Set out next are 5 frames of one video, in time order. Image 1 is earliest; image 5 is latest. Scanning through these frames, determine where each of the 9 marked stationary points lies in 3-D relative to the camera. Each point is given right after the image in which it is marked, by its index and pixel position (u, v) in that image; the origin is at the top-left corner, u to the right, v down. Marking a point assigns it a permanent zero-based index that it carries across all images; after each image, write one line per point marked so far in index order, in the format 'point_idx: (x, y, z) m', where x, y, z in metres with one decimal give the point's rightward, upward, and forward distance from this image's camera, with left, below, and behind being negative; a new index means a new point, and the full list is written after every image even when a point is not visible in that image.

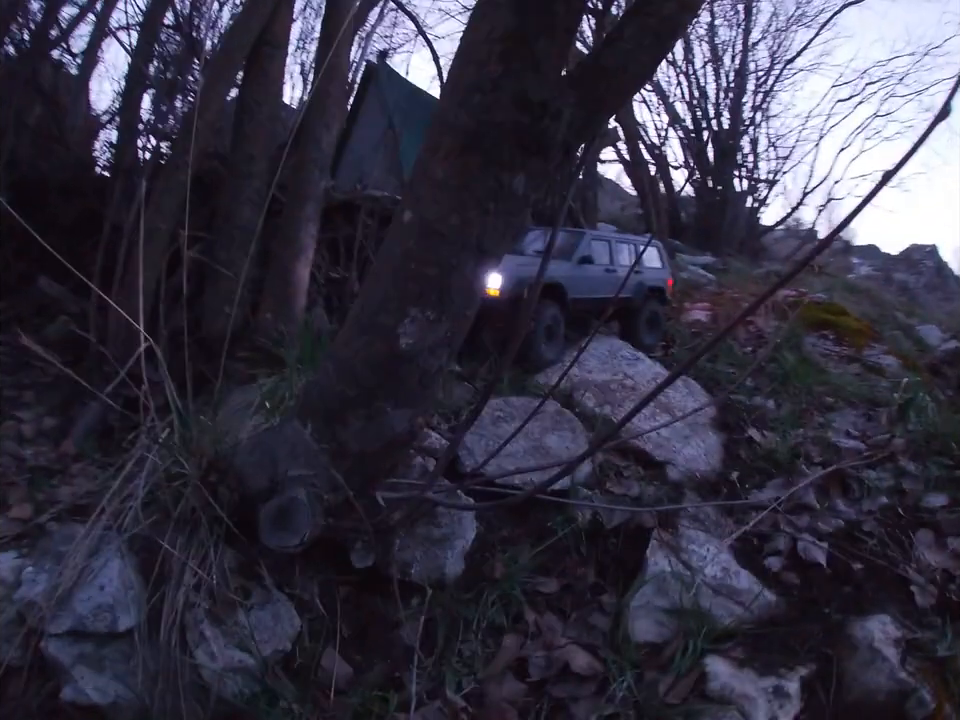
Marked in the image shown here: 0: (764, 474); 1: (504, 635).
0: (+1.3, -0.5, +4.8) m
1: (+0.2, -1.2, +4.5) m
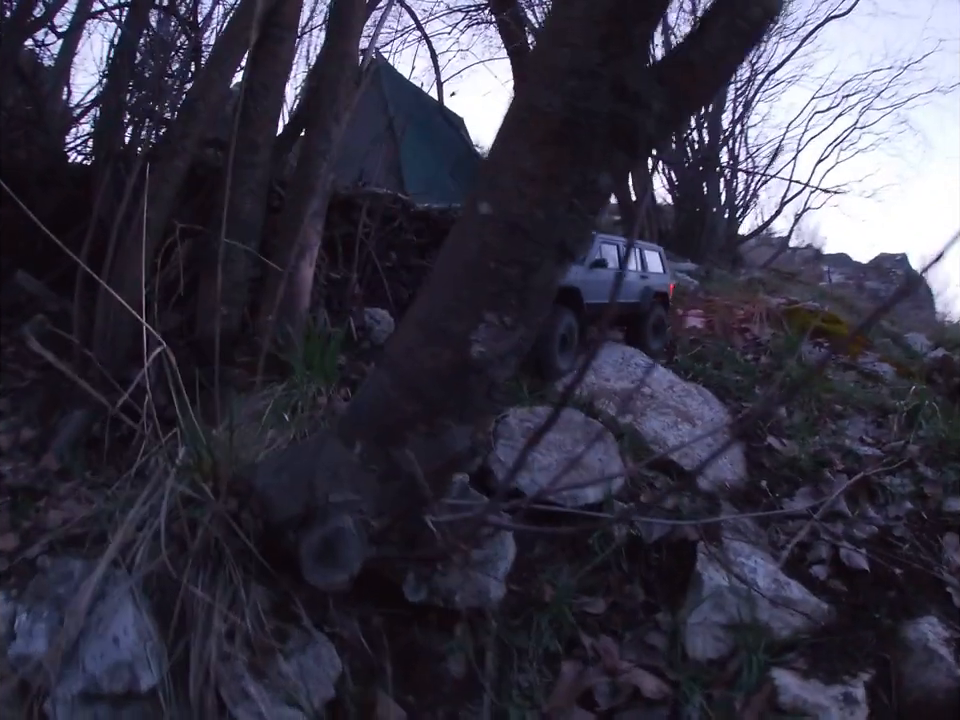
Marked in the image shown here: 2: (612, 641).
0: (+1.4, -0.6, +4.7) m
1: (+0.4, -1.2, +4.2) m
2: (+0.6, -1.2, +4.3) m
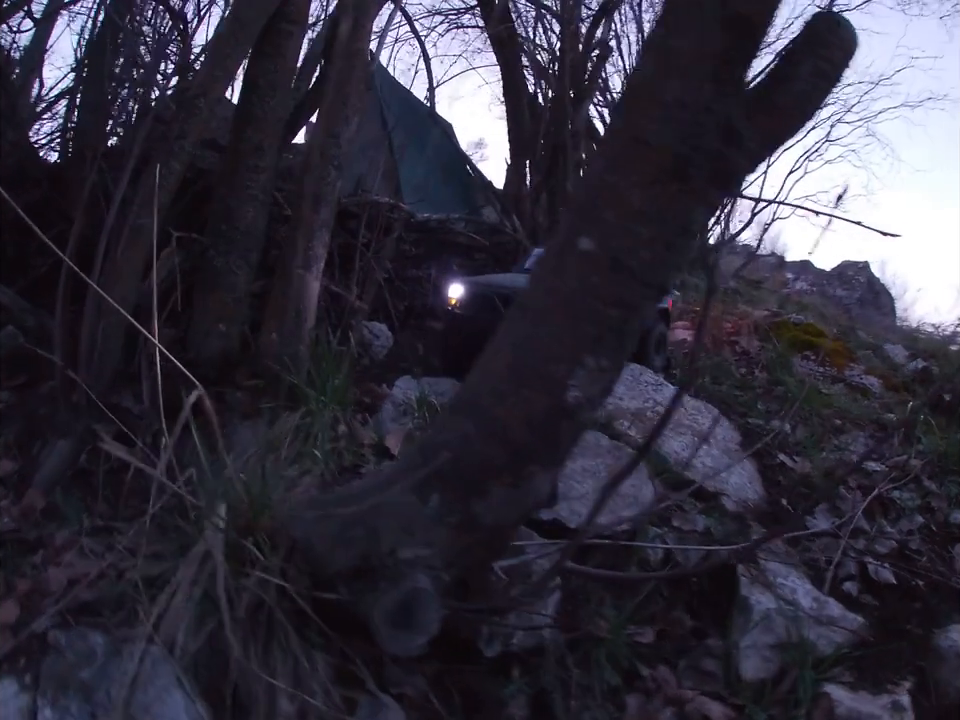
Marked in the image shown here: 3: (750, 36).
0: (+1.6, -0.7, +4.9) m
1: (+0.6, -1.4, +4.2) m
2: (+0.8, -1.3, +4.4) m
3: (+0.9, +1.1, +3.4) m
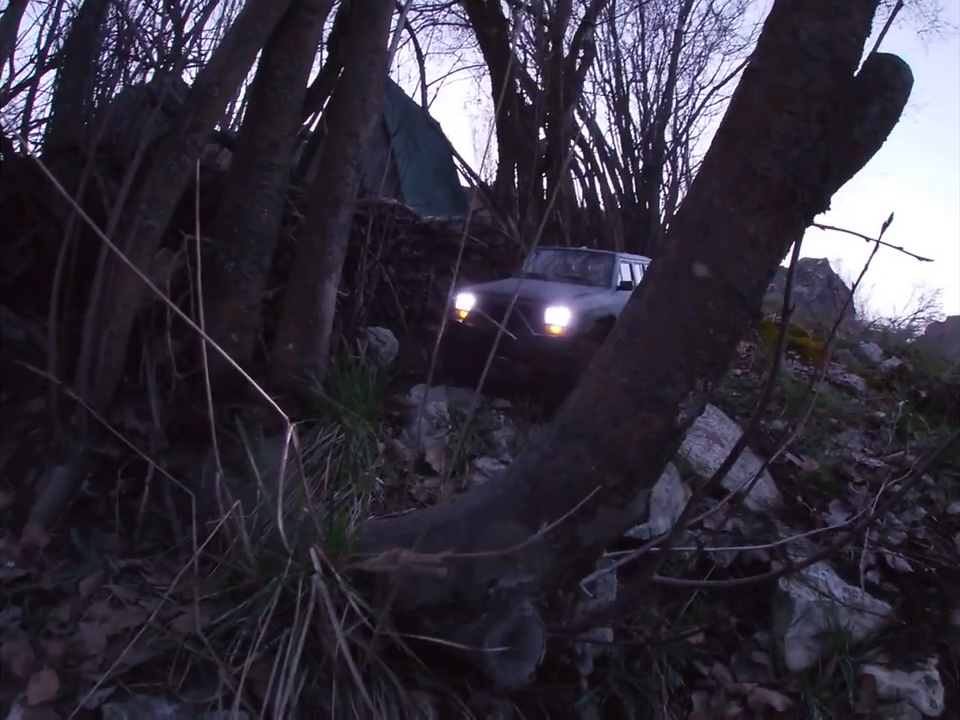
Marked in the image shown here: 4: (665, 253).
0: (+1.7, -0.7, +5.2) m
1: (+0.9, -1.4, +4.4) m
2: (+1.1, -1.4, +4.5) m
3: (+1.3, +1.0, +3.6) m
4: (+0.7, +0.4, +3.7) m
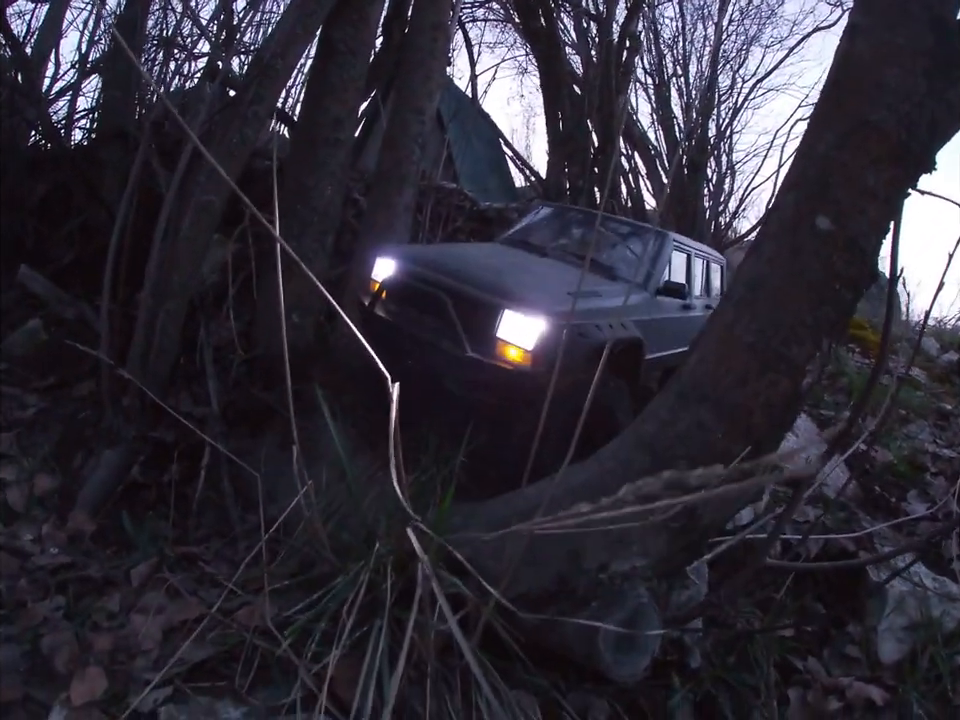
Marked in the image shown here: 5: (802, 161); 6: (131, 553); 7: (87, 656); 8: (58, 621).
0: (+2.0, -0.6, +5.0) m
1: (+1.3, -1.3, +4.2) m
2: (+1.4, -1.3, +4.3) m
3: (+1.7, +1.2, +3.5) m
4: (+1.0, +0.5, +3.5) m
5: (+1.1, +0.7, +3.5) m
6: (-1.4, -0.8, +4.2) m
7: (-1.4, -1.1, +3.7) m
8: (-1.6, -1.0, +3.8) m
